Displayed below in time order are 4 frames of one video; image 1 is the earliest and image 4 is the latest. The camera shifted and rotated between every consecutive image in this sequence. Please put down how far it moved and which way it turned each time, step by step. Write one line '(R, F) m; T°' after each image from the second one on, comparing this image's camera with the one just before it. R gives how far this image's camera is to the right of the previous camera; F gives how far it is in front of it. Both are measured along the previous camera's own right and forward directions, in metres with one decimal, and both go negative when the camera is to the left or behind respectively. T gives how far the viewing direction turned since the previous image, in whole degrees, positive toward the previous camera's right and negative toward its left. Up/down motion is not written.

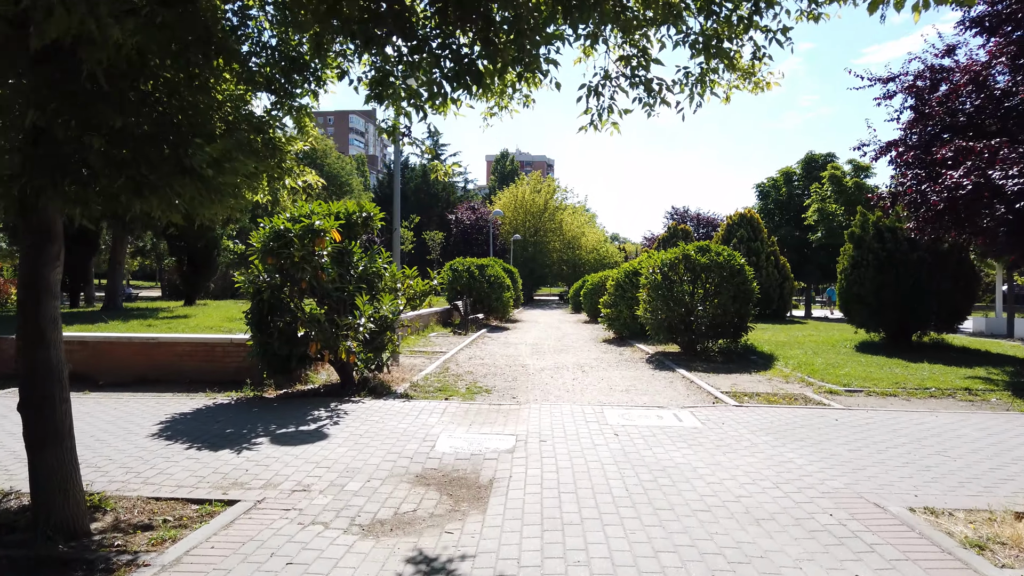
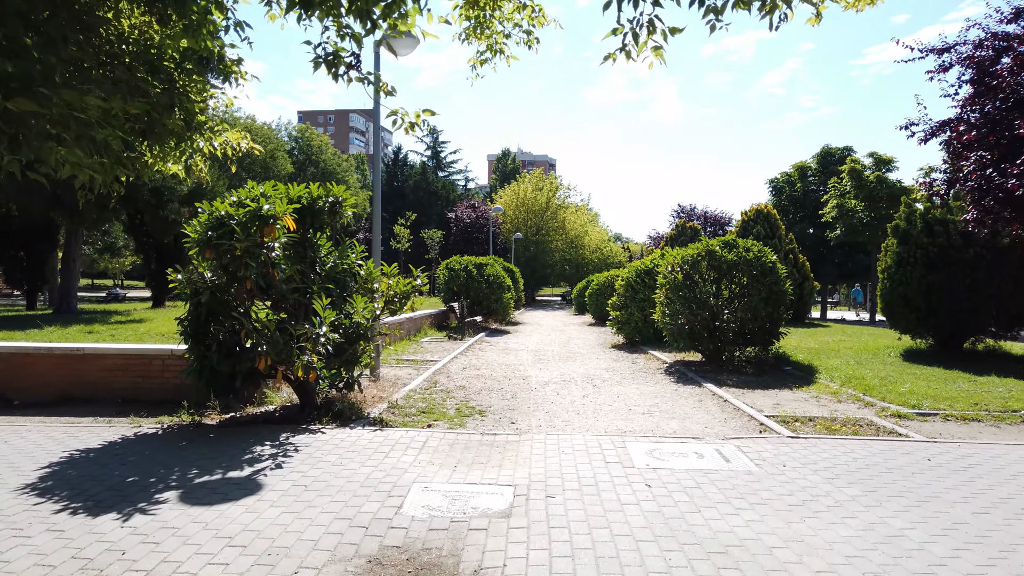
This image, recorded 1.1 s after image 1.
(0.0, +1.7) m; 0°
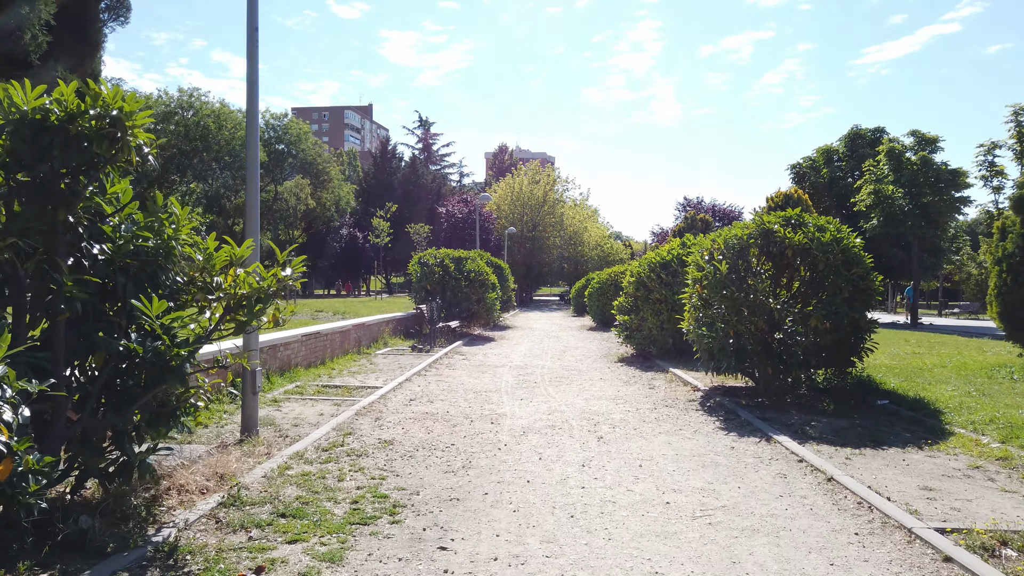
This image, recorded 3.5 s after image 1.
(+0.4, +3.7) m; 0°
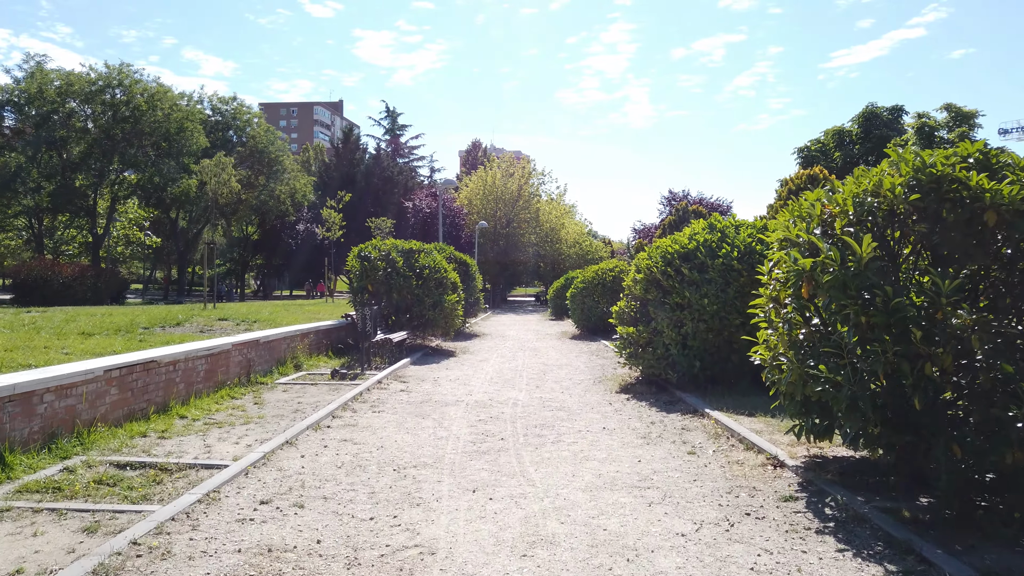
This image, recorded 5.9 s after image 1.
(+0.2, +4.0) m; +2°
